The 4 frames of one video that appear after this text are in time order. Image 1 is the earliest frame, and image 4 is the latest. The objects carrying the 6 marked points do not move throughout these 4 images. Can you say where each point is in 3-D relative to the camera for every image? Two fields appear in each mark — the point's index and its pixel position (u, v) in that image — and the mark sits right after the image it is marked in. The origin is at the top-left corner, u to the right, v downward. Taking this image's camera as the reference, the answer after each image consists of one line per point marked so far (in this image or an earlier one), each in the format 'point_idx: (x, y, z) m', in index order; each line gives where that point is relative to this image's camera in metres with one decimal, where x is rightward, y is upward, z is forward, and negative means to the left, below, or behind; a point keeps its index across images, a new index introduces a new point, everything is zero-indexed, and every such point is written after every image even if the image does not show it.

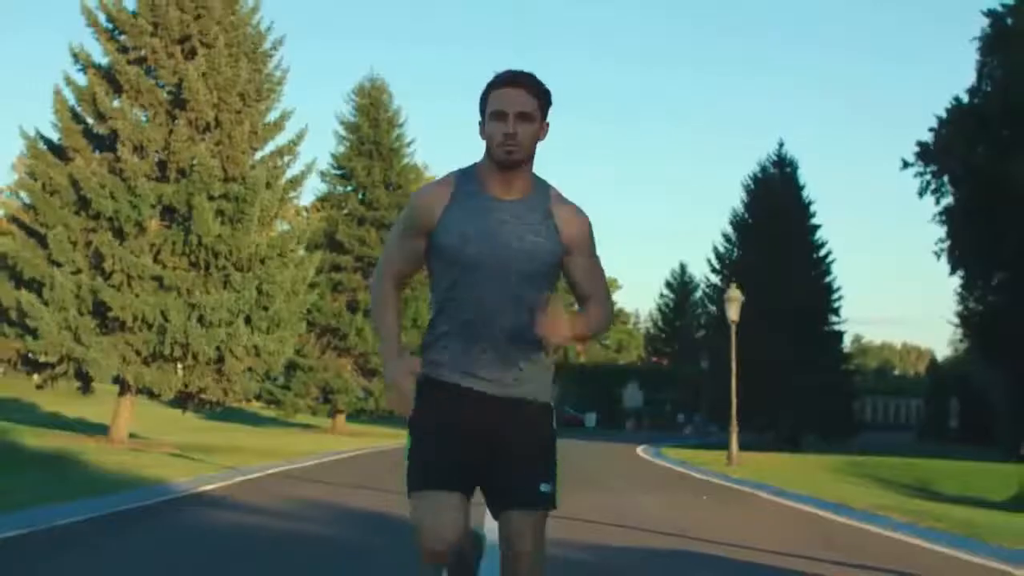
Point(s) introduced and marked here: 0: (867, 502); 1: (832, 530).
0: (+4.3, -2.5, +17.6) m
1: (+3.3, -2.4, +14.6) m
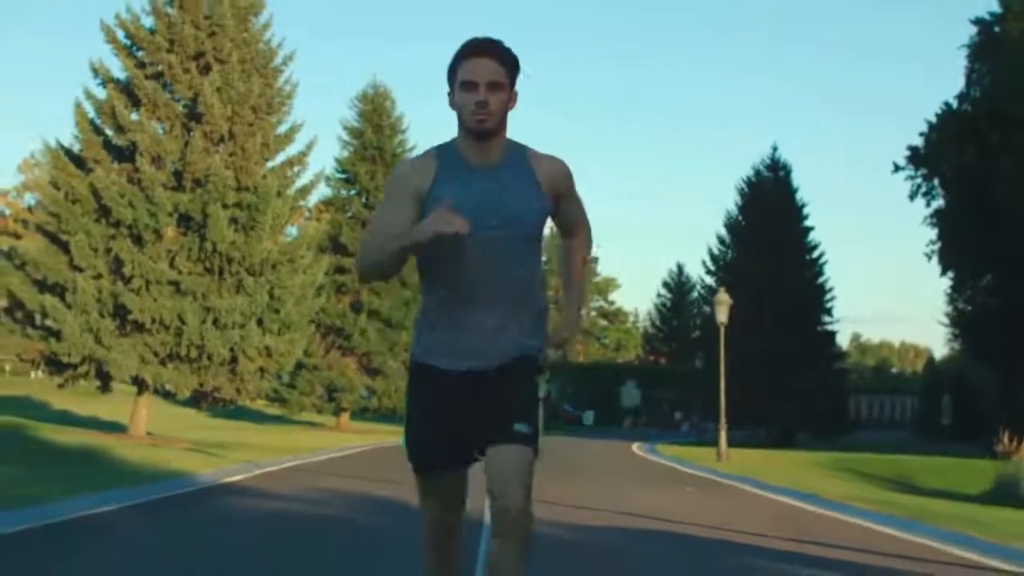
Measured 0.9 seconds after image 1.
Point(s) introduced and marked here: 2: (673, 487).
0: (+4.3, -2.6, +18.5) m
1: (+3.3, -2.4, +15.5) m
2: (+2.1, -2.6, +19.2) m
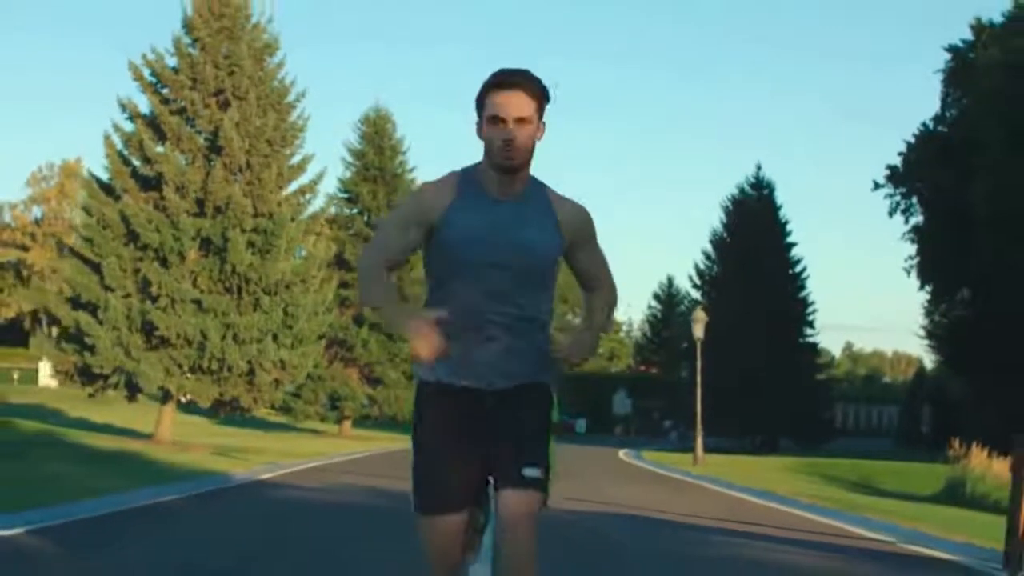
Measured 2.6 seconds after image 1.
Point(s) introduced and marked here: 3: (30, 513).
0: (+4.2, -2.8, +20.3) m
1: (+3.2, -2.7, +17.2) m
2: (+2.0, -2.9, +20.9) m
3: (-4.6, -2.1, +14.0) m
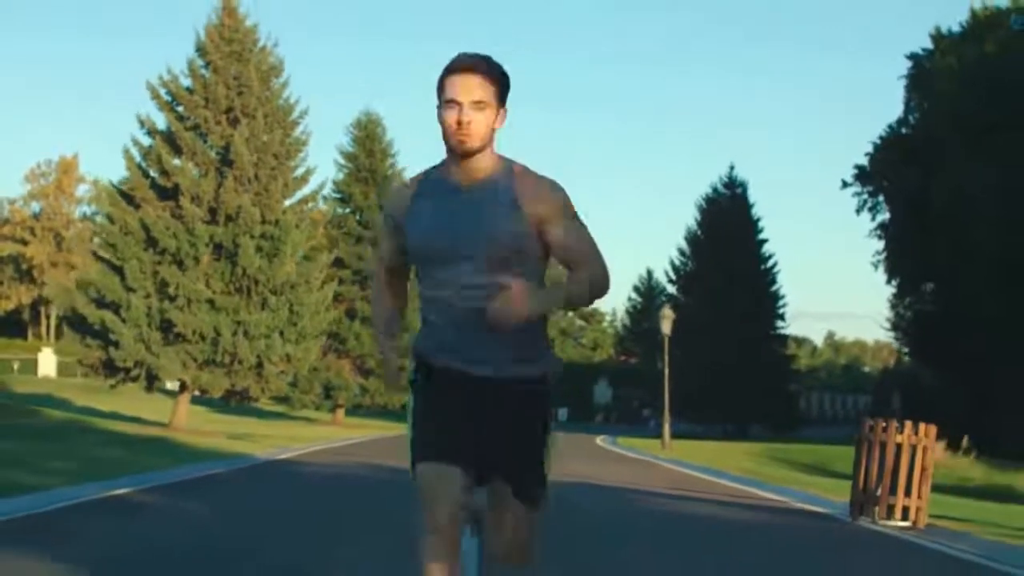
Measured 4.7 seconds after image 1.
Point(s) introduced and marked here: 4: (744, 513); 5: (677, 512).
0: (+4.0, -2.8, +22.4) m
1: (+3.0, -2.7, +19.4) m
2: (+1.8, -2.9, +23.1) m
3: (-4.8, -2.2, +16.0) m
4: (+2.2, -2.2, +14.1) m
5: (+1.5, -2.2, +13.9) m
